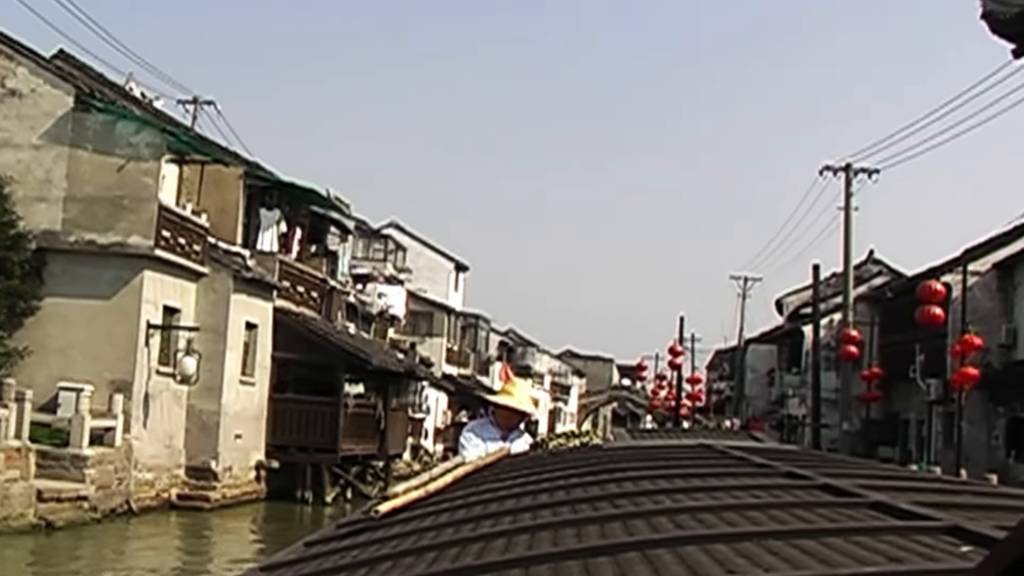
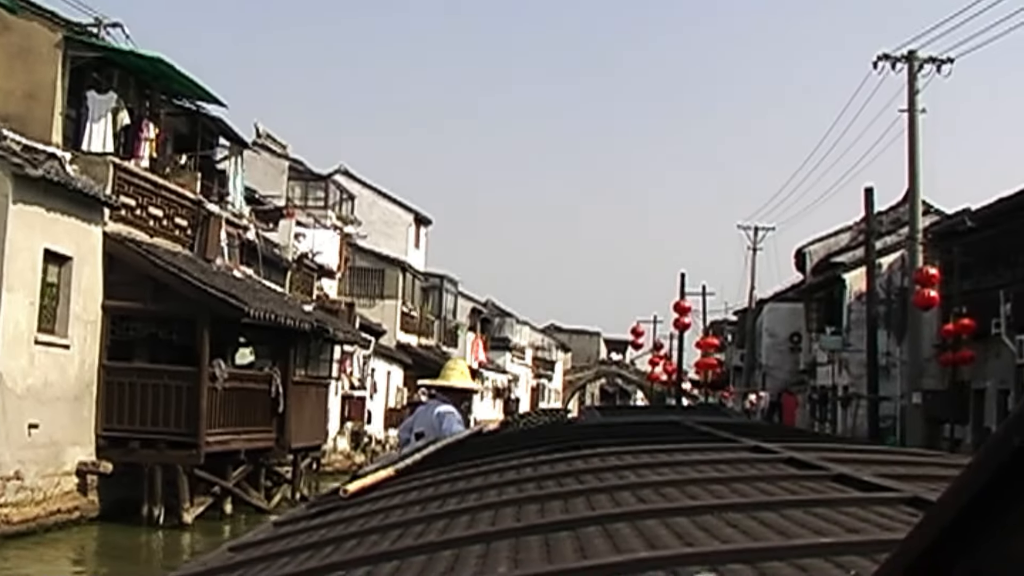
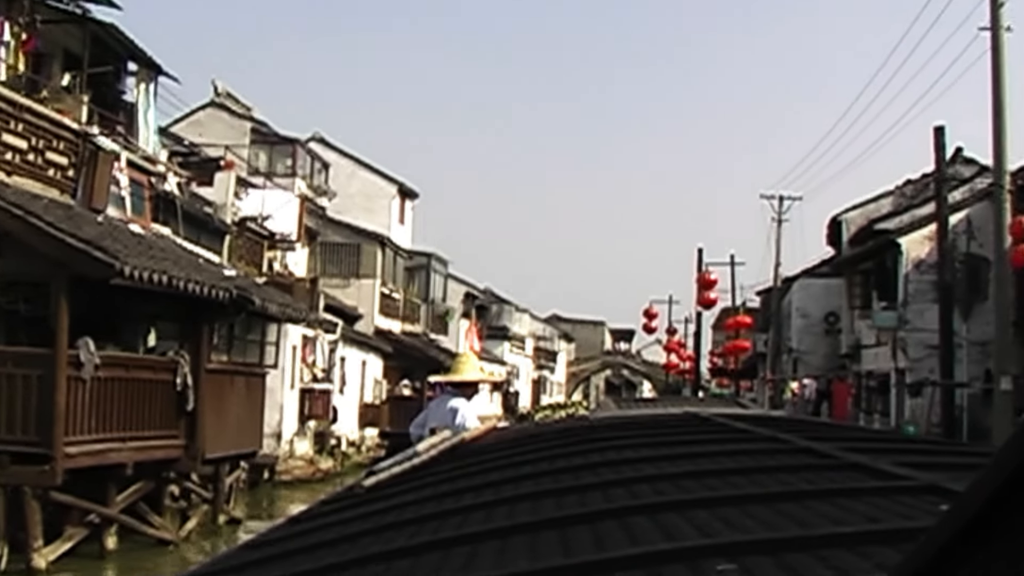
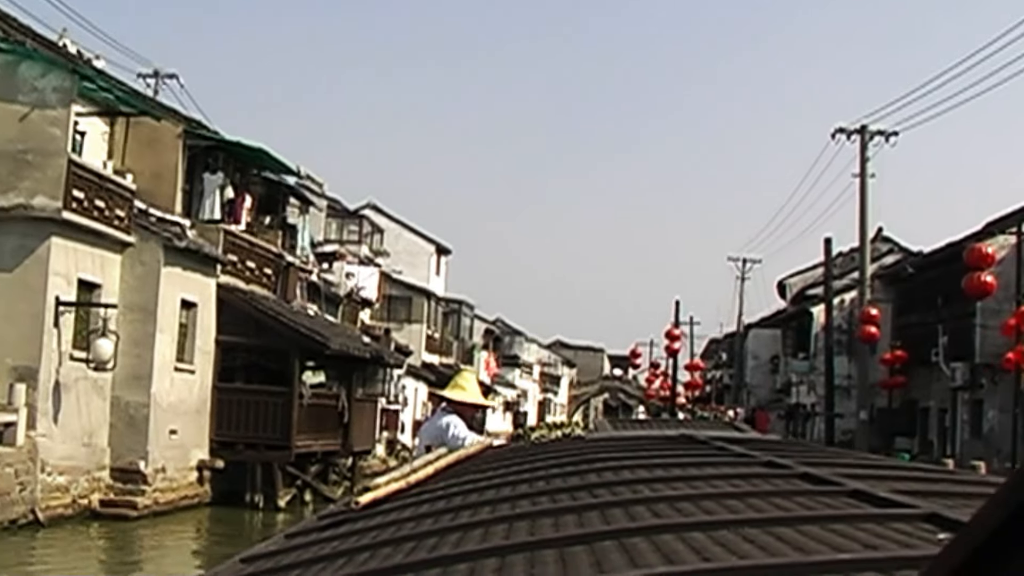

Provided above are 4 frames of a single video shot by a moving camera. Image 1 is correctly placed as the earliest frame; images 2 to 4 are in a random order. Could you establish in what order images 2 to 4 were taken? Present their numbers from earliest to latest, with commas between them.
4, 2, 3
